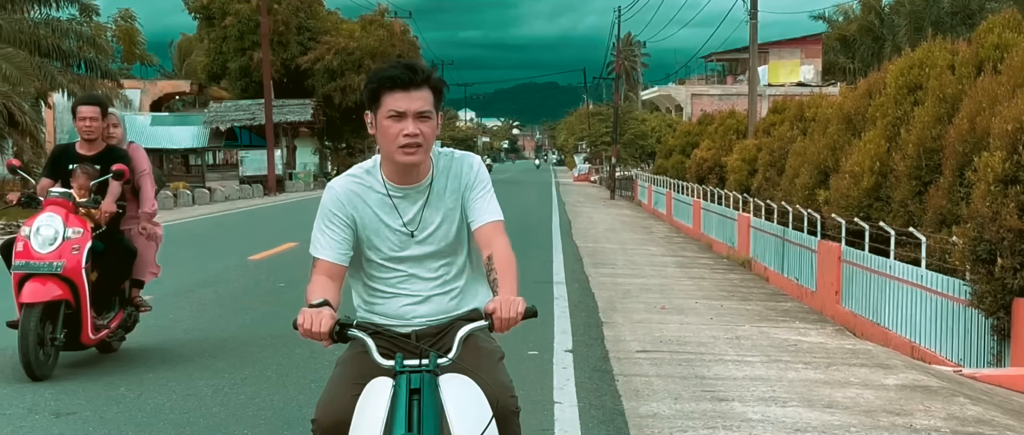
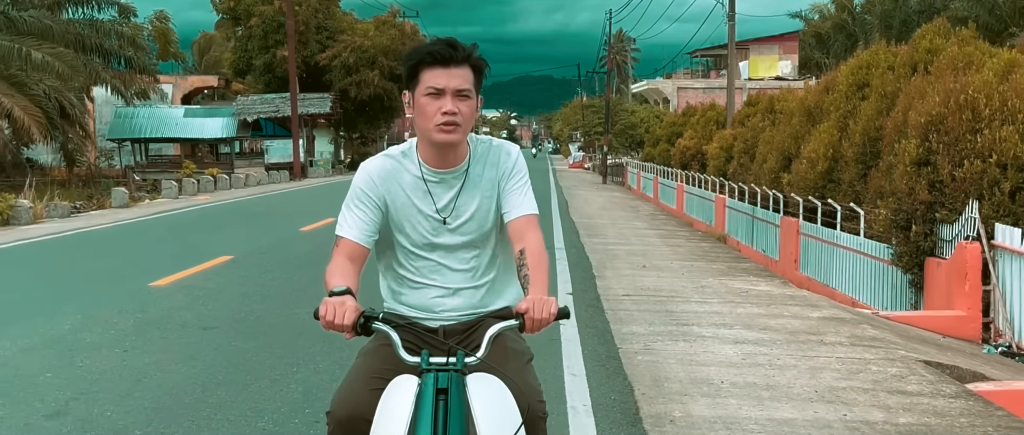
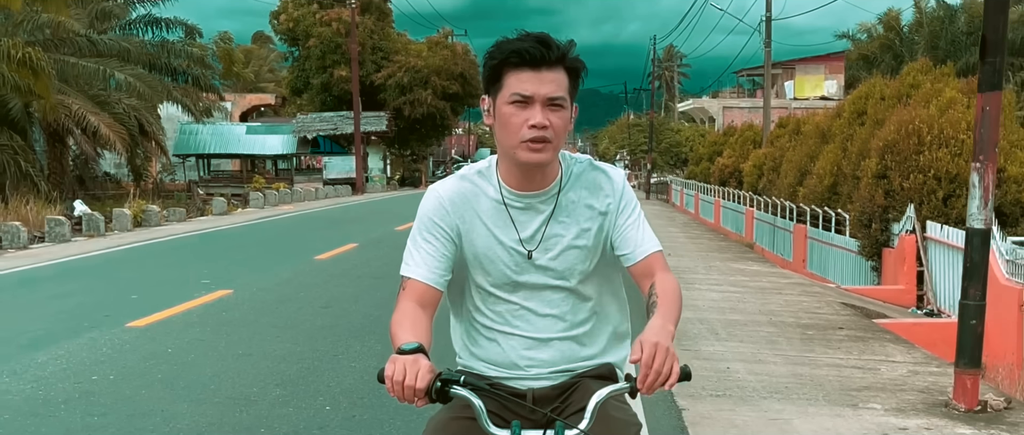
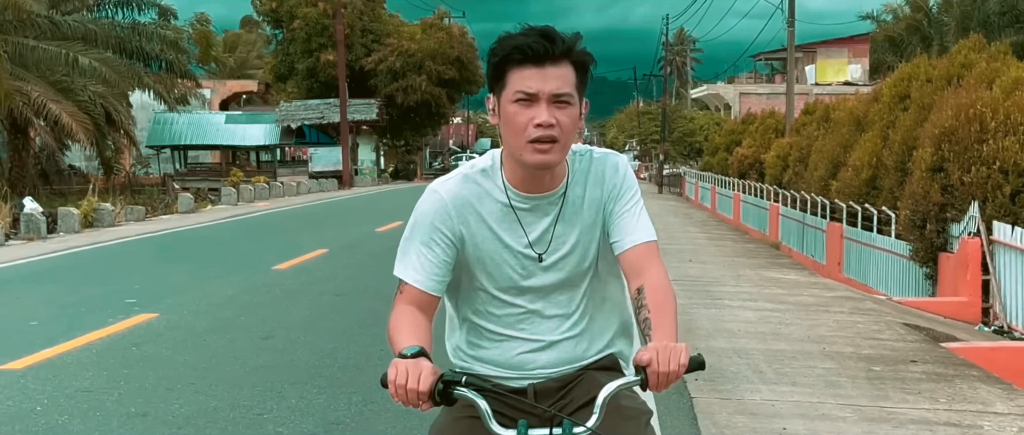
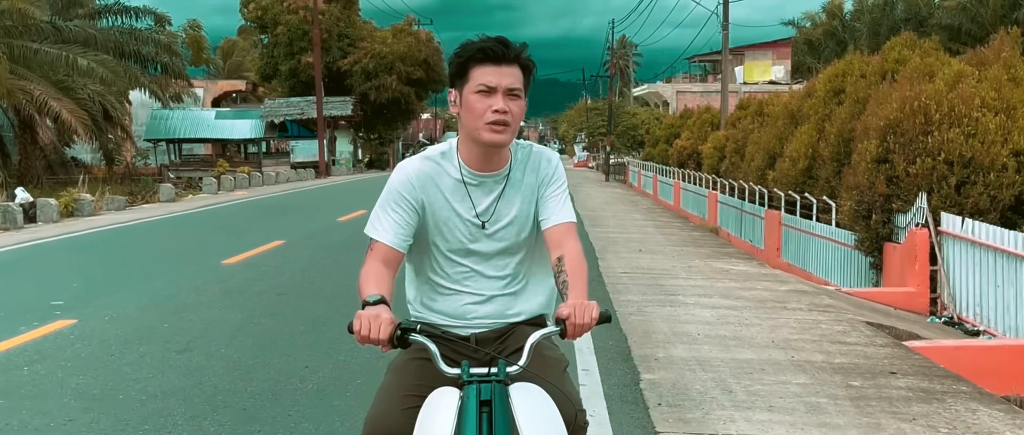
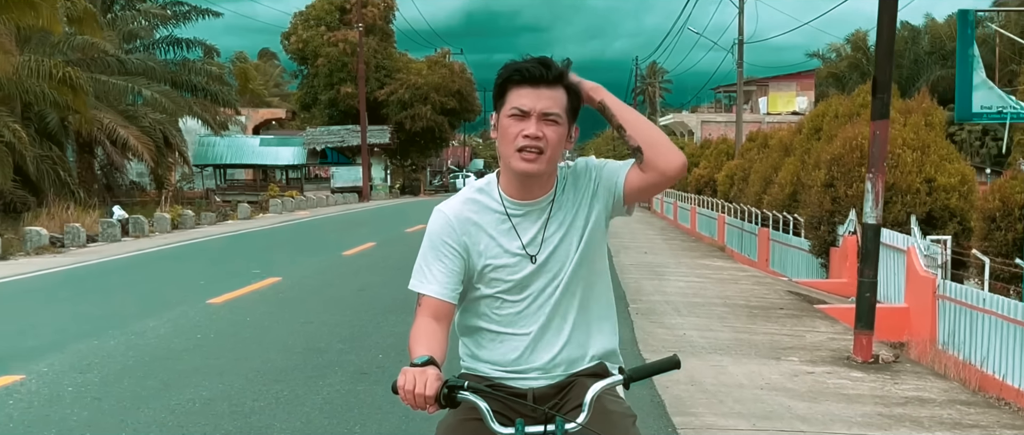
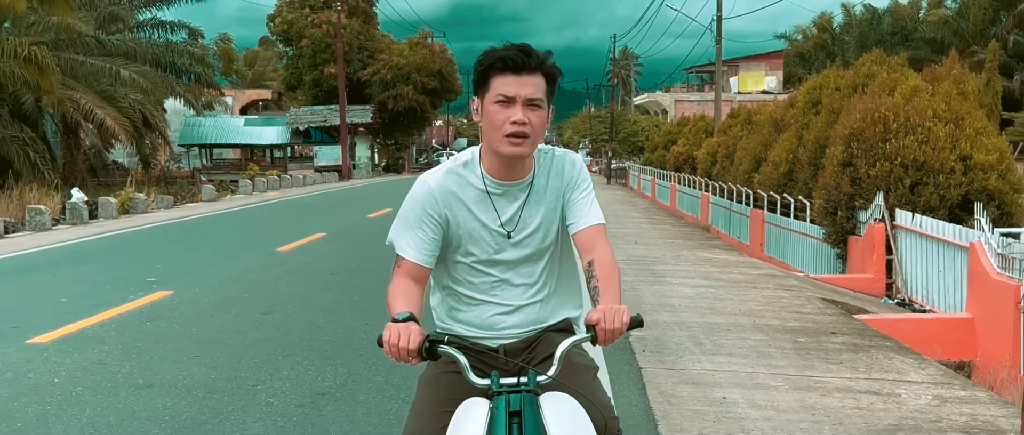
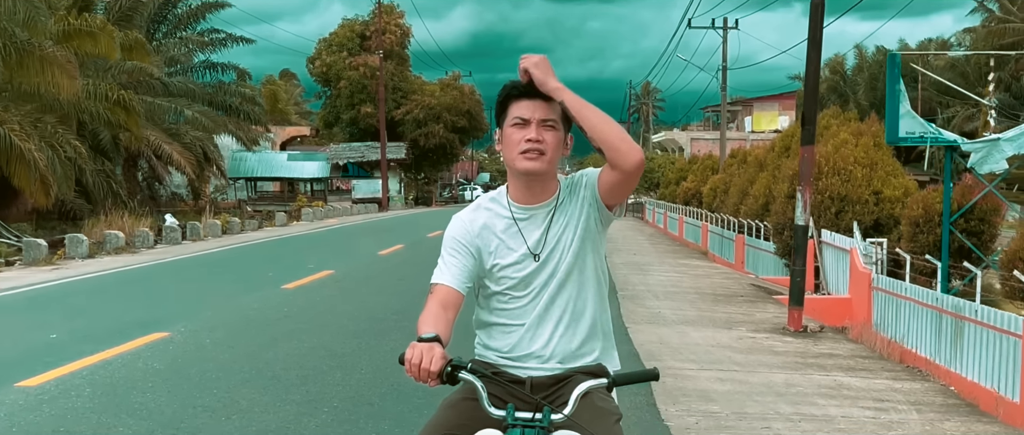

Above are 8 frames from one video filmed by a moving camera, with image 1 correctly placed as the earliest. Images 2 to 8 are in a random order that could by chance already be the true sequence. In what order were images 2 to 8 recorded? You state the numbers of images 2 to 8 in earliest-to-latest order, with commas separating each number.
2, 5, 7, 4, 3, 6, 8
